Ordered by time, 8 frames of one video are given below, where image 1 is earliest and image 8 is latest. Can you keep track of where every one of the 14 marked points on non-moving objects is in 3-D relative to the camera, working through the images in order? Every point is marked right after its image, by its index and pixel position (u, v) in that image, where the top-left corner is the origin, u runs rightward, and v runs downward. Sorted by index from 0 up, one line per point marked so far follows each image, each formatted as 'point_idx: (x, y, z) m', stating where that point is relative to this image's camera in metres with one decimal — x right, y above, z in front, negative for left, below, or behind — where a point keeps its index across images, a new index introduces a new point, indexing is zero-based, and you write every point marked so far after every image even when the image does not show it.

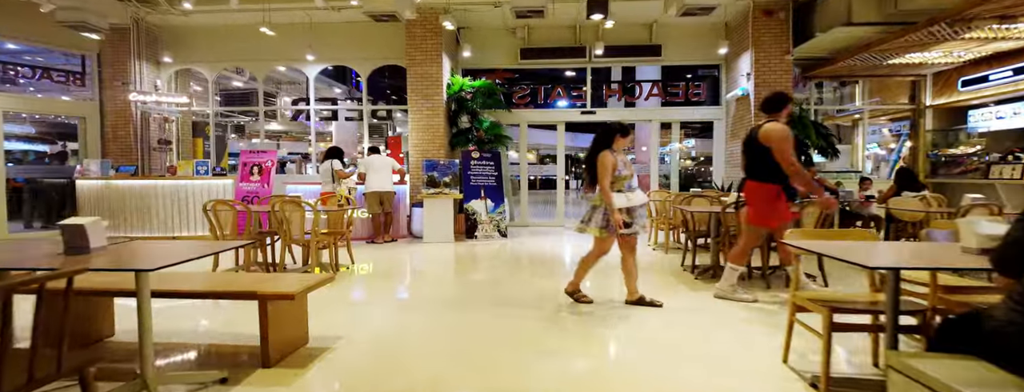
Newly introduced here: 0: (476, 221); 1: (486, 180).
0: (-0.6, -0.4, +6.9) m
1: (-0.4, +0.2, +7.0) m
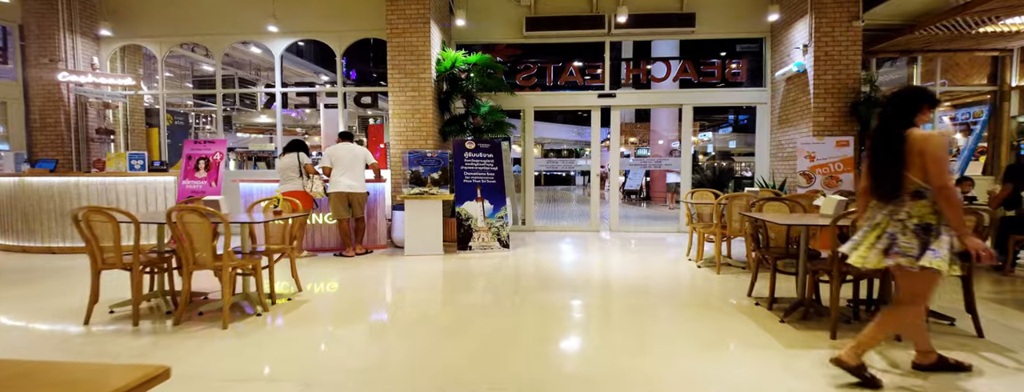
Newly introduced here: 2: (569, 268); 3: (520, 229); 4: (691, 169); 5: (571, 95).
0: (-0.5, -0.4, +5.6) m
1: (-0.4, +0.2, +5.7) m
2: (+0.7, -0.8, +5.7) m
3: (+0.1, -0.6, +7.6) m
4: (+3.0, +0.4, +7.4) m
5: (+1.0, +1.7, +7.4) m
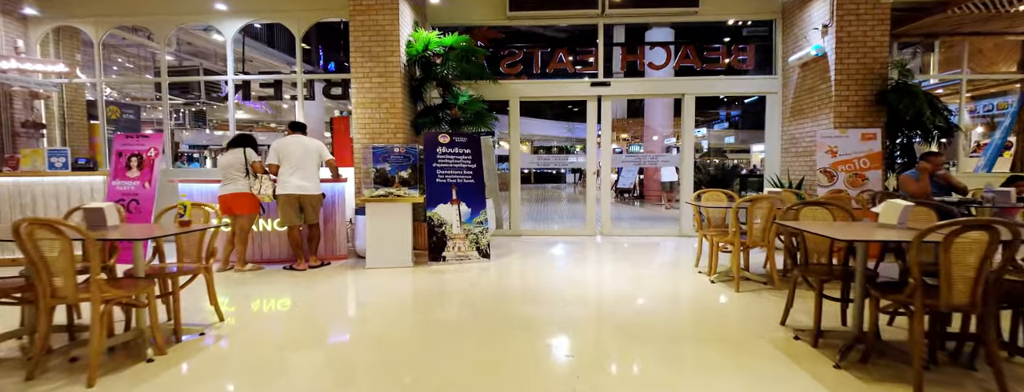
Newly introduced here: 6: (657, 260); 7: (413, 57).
0: (-0.7, -0.4, +4.8) m
1: (-0.6, +0.2, +4.9) m
2: (+0.5, -0.9, +4.9) m
3: (-0.1, -0.6, +6.8) m
4: (+2.8, +0.4, +6.6) m
5: (+0.7, +1.7, +6.6) m
6: (+1.8, -0.8, +5.7) m
7: (-1.3, +1.8, +5.8) m
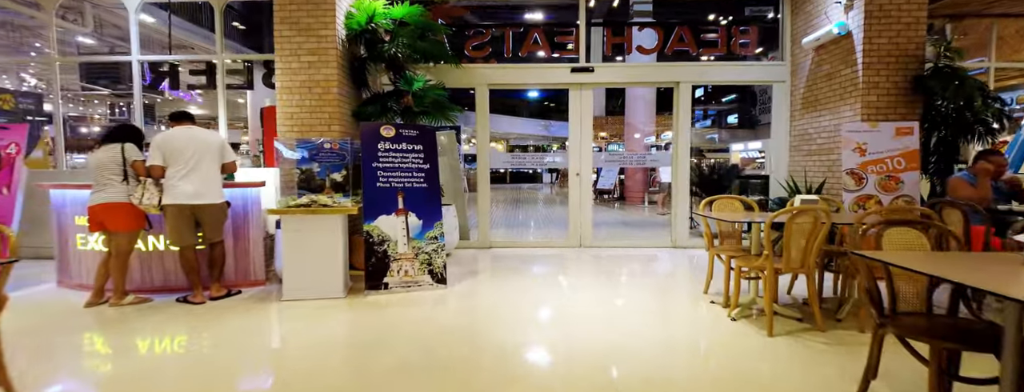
0: (-1.1, -0.5, +3.7) m
1: (-0.9, +0.1, +3.8) m
2: (+0.1, -0.9, +3.9) m
3: (-0.5, -0.7, +5.8) m
4: (+2.4, +0.4, +5.8) m
5: (+0.3, +1.7, +5.7) m
6: (+1.5, -0.8, +4.8) m
7: (-1.7, +1.8, +4.7) m
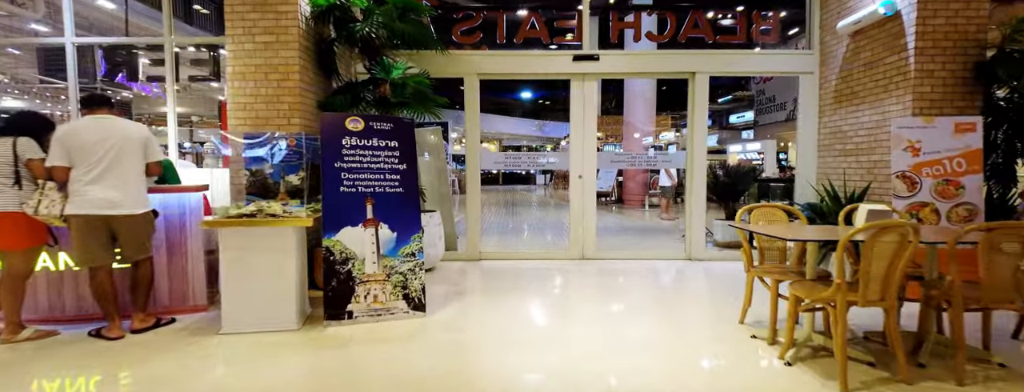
0: (-1.1, -0.6, +3.0) m
1: (-1.0, +0.1, +3.1) m
2: (+0.1, -1.0, +3.2) m
3: (-0.6, -0.7, +5.1) m
4: (+2.3, +0.3, +5.1) m
5: (+0.2, +1.6, +5.0) m
6: (+1.4, -0.9, +4.1) m
7: (-1.7, +1.7, +4.0) m
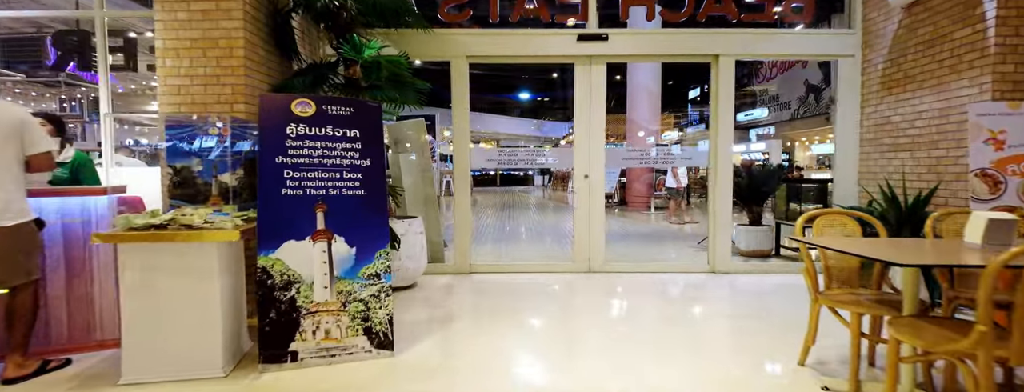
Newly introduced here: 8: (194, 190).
0: (-1.1, -0.6, +2.3) m
1: (-1.0, +0.1, +2.5) m
2: (+0.1, -1.0, +2.6) m
3: (-0.7, -0.8, +4.5) m
4: (+2.2, +0.3, +4.5) m
5: (+0.2, +1.6, +4.3) m
6: (+1.4, -0.9, +3.5) m
7: (-1.8, +1.7, +3.3) m
8: (-1.9, 0.0, +2.5) m
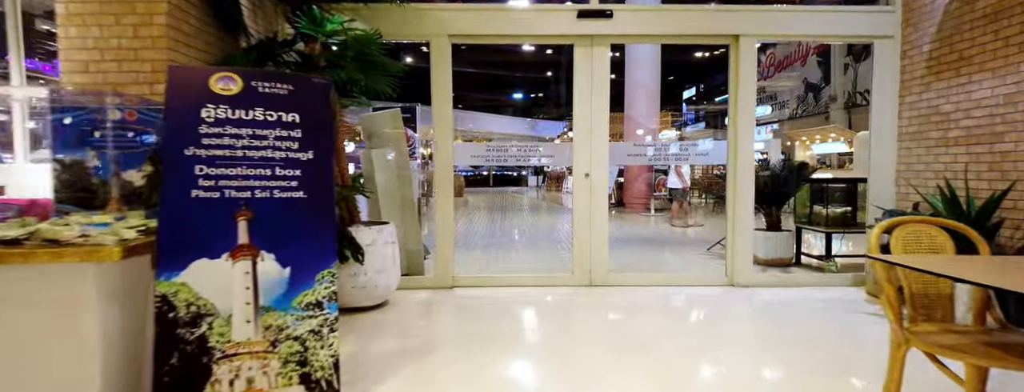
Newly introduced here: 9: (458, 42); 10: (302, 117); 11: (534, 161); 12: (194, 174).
0: (-1.2, -0.6, +1.8) m
1: (-1.1, 0.0, +1.9) m
2: (0.0, -1.0, +2.0) m
3: (-0.8, -0.8, +3.9) m
4: (+2.1, +0.3, +3.9) m
5: (+0.1, +1.6, +3.8) m
6: (+1.3, -0.9, +2.9) m
7: (-1.9, +1.7, +2.7) m
8: (-1.9, 0.0, +1.9) m
9: (-0.5, +1.3, +3.9) m
10: (-1.0, +0.4, +2.0) m
11: (+0.2, +0.4, +3.9) m
12: (-1.3, +0.1, +1.8) m
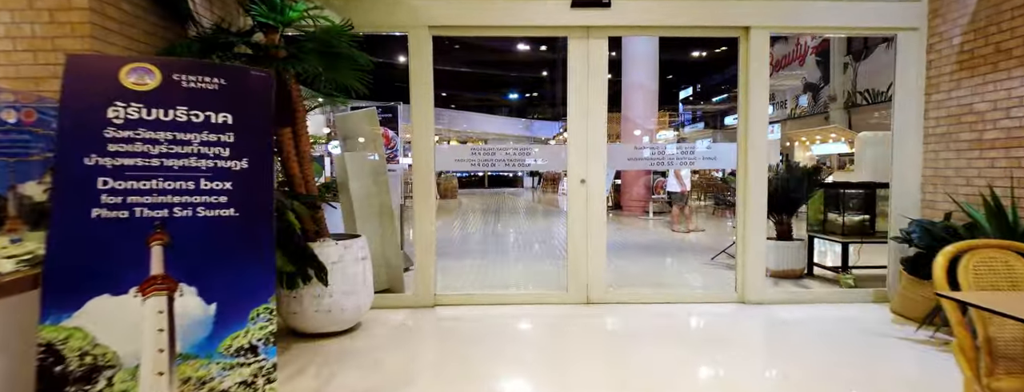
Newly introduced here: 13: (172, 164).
0: (-1.3, -0.7, +1.4) m
1: (-1.1, 0.0, +1.5) m
2: (-0.1, -1.1, +1.6) m
3: (-0.8, -0.8, +3.5) m
4: (+2.0, +0.2, +3.6) m
5: (0.0, +1.5, +3.4) m
6: (+1.2, -1.0, +2.6) m
7: (-1.9, +1.6, +2.4) m
8: (-2.0, -0.1, +1.6) m
9: (-0.6, +1.3, +3.5) m
10: (-1.0, +0.3, +1.6) m
11: (+0.1, +0.3, +3.6) m
12: (-1.4, 0.0, +1.4) m
13: (-1.2, +0.1, +1.5) m
